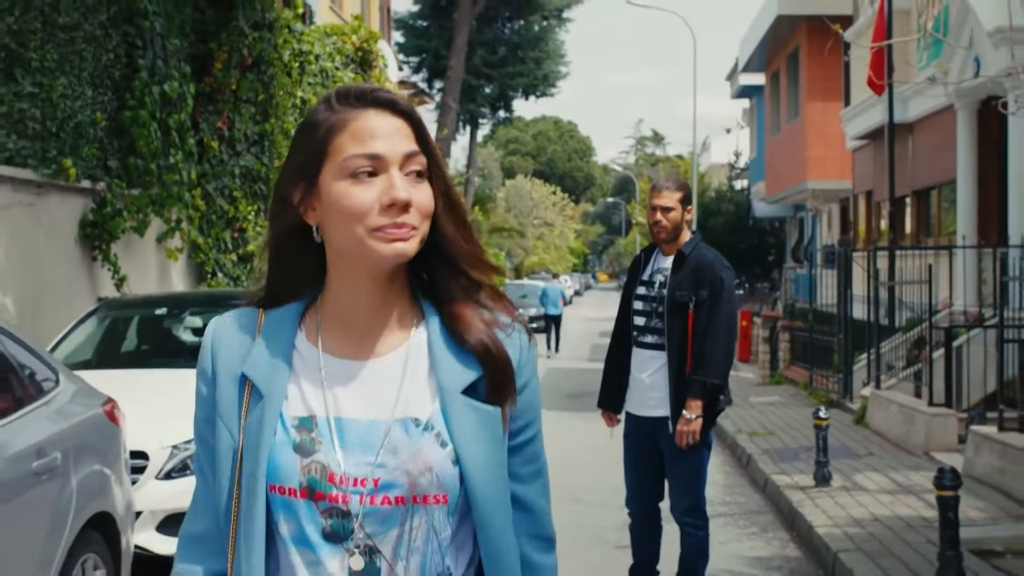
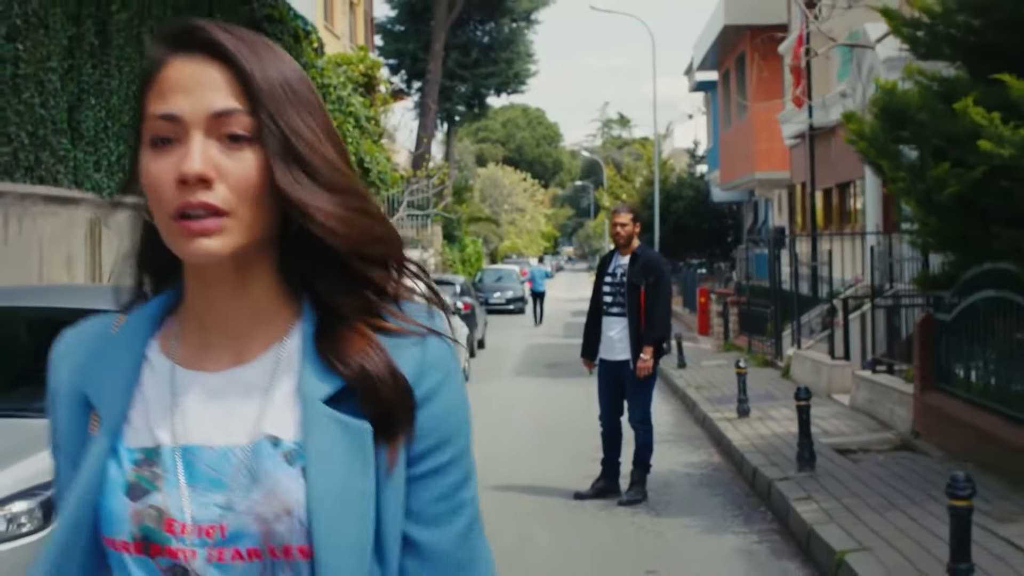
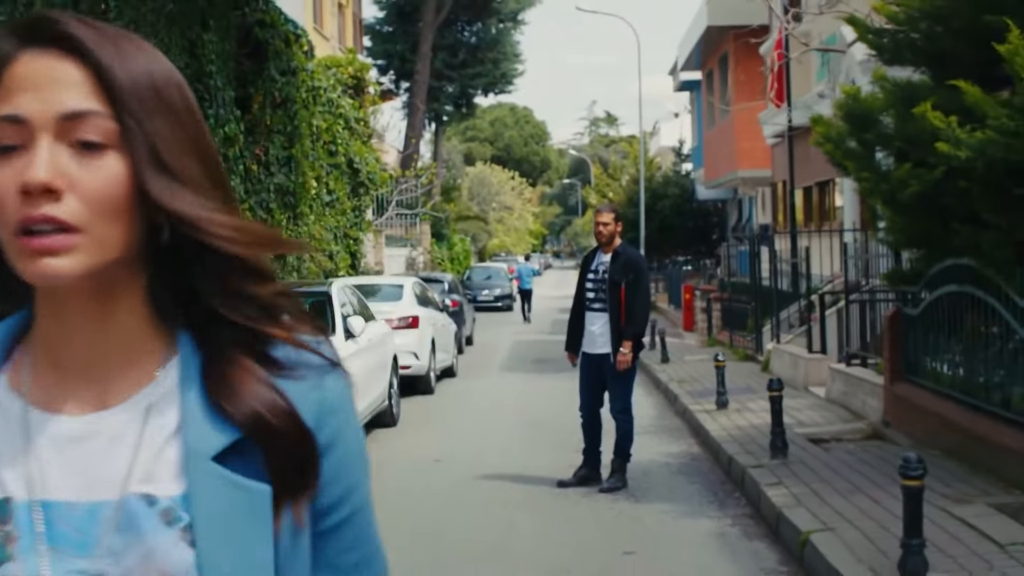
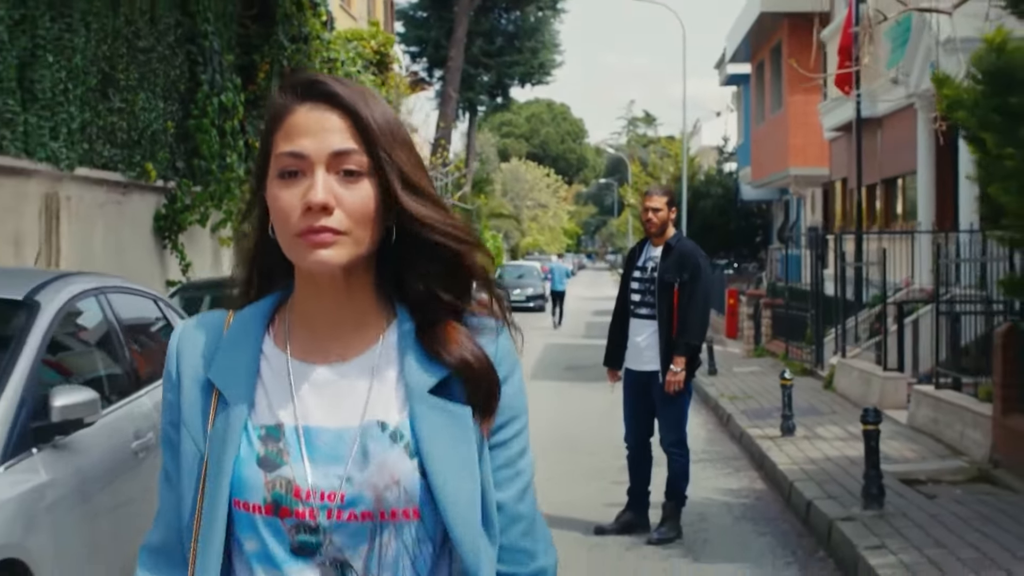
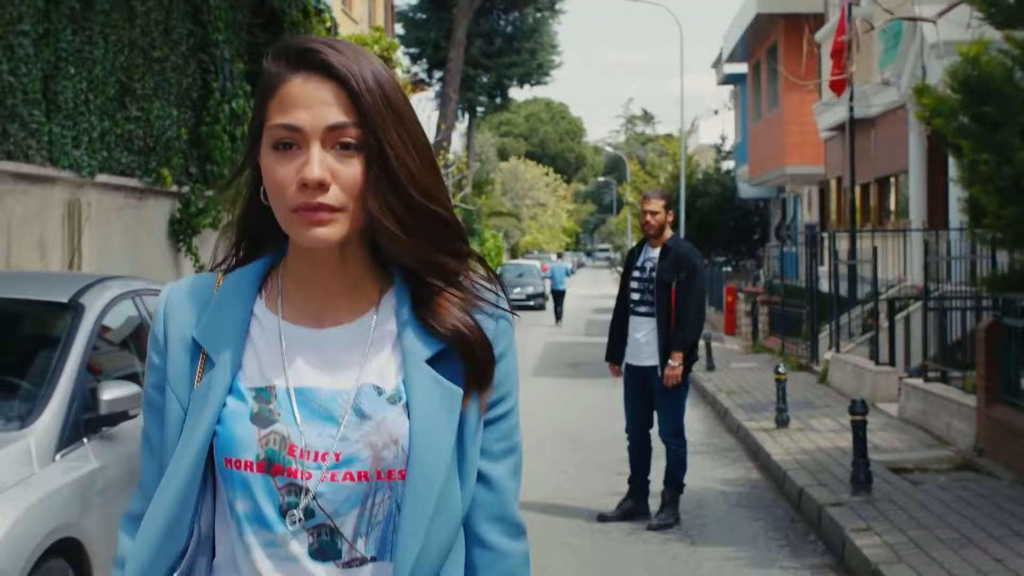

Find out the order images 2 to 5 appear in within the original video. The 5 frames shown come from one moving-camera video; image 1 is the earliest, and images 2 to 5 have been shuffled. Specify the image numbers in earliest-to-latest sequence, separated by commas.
4, 5, 2, 3
